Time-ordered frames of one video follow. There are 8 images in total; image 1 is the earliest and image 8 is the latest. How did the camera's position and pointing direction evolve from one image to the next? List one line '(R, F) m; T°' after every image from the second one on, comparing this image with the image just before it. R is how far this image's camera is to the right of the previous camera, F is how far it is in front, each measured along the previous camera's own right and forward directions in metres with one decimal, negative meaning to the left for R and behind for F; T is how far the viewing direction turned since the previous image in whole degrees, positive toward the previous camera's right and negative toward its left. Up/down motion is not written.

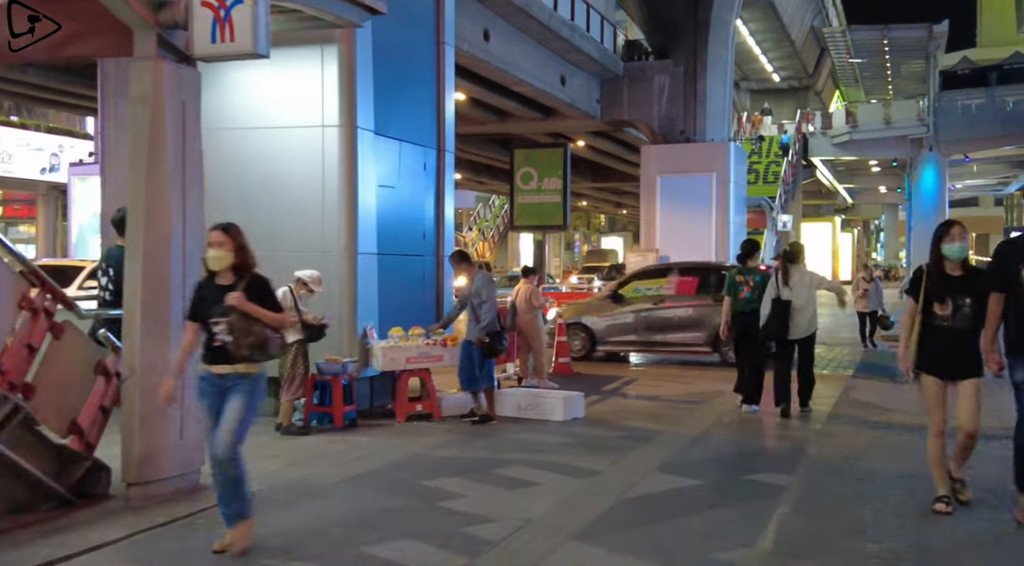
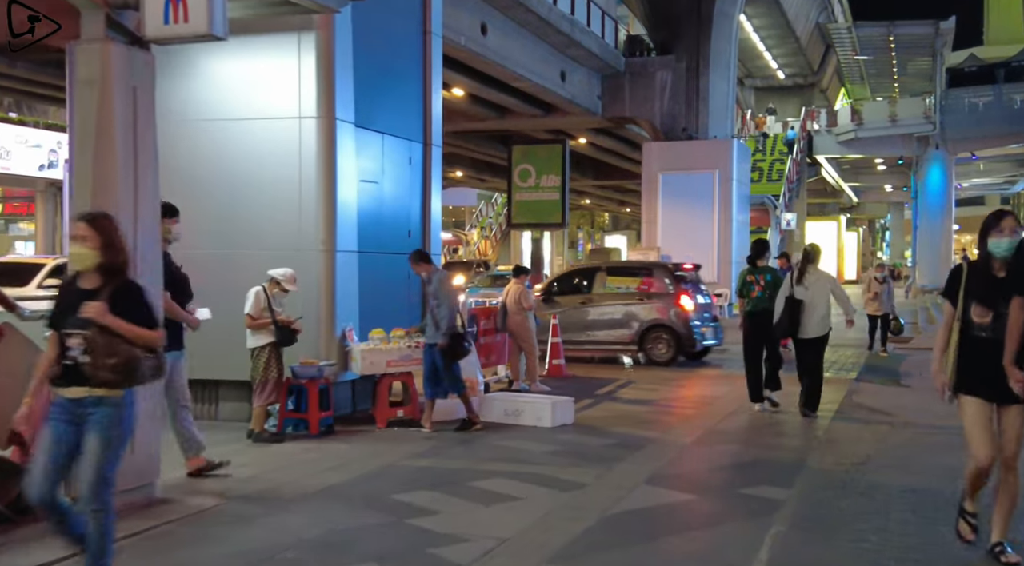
(+0.2, +0.5) m; 0°
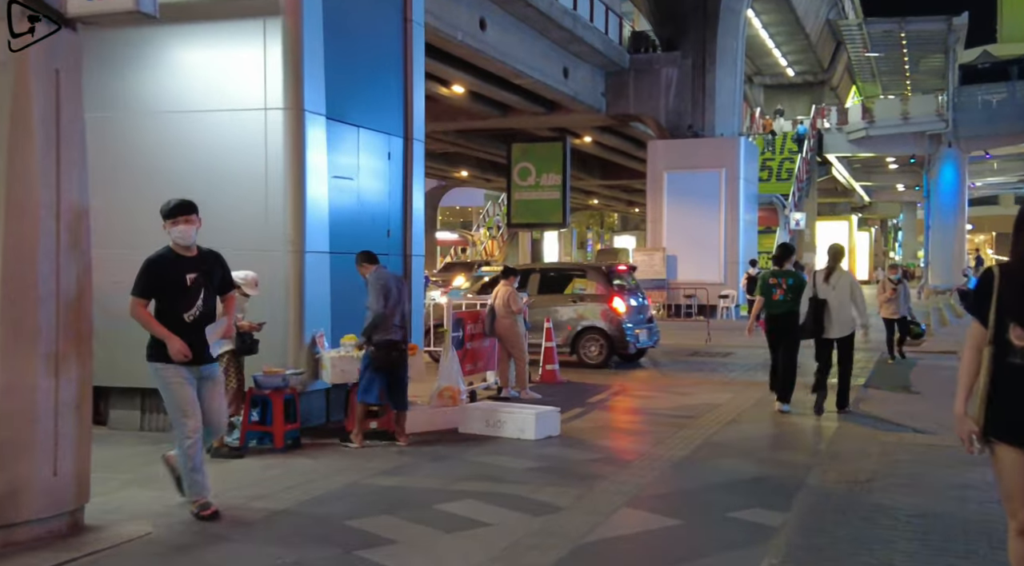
(+0.3, +0.6) m; -1°
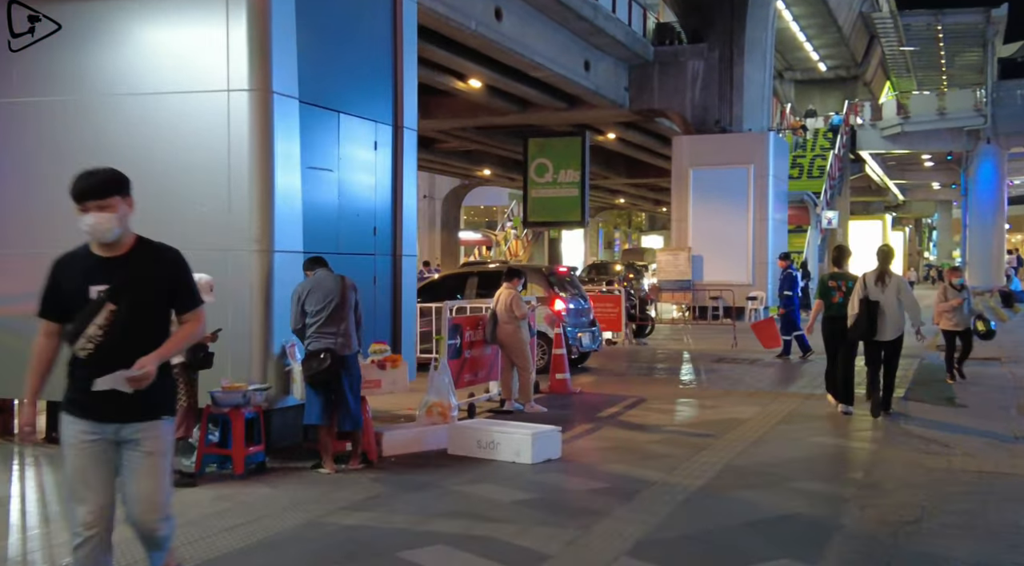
(+0.3, +1.1) m; -2°
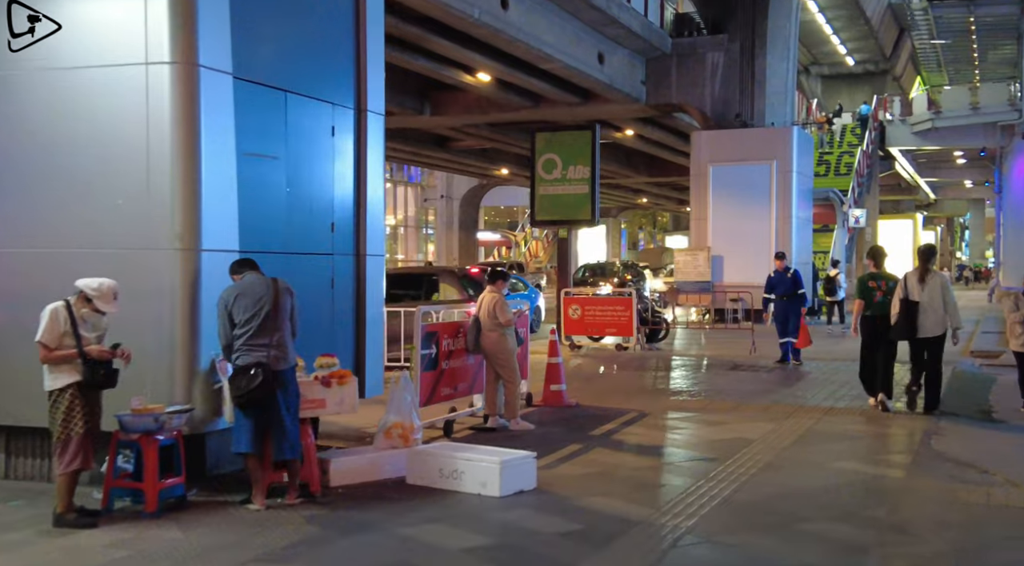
(+0.4, +1.2) m; -1°
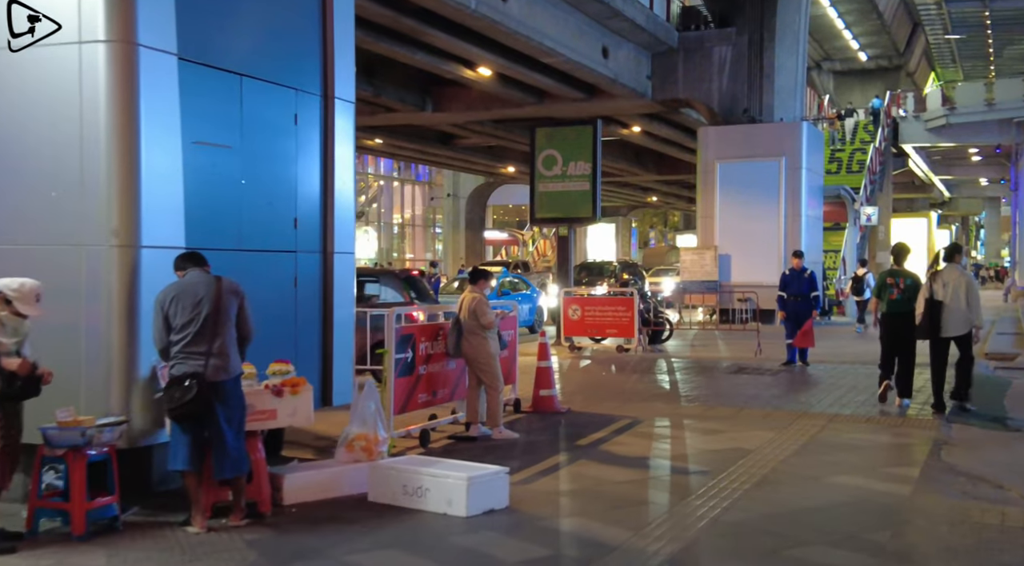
(+0.3, +0.6) m; -1°
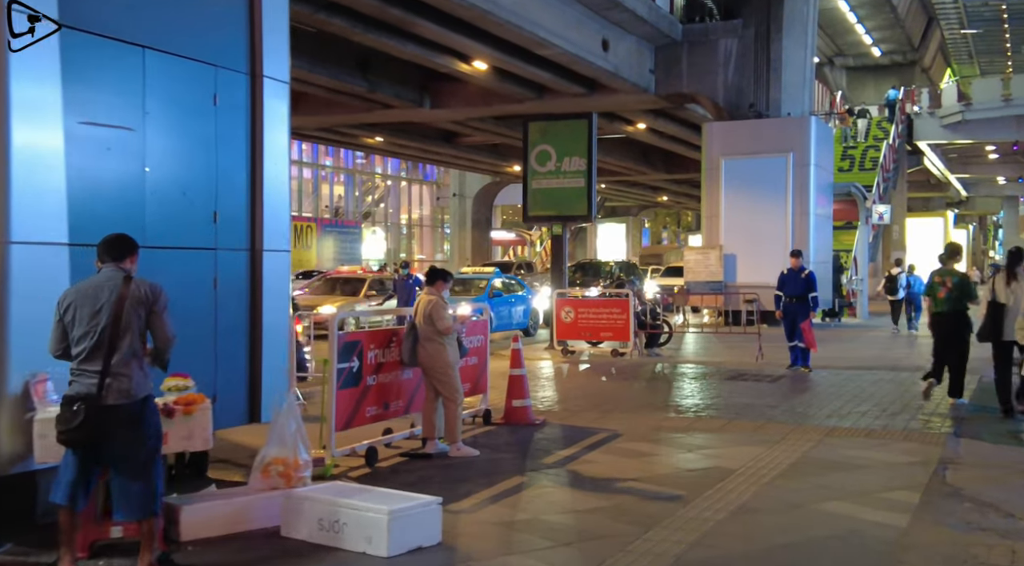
(+0.5, +0.9) m; -1°
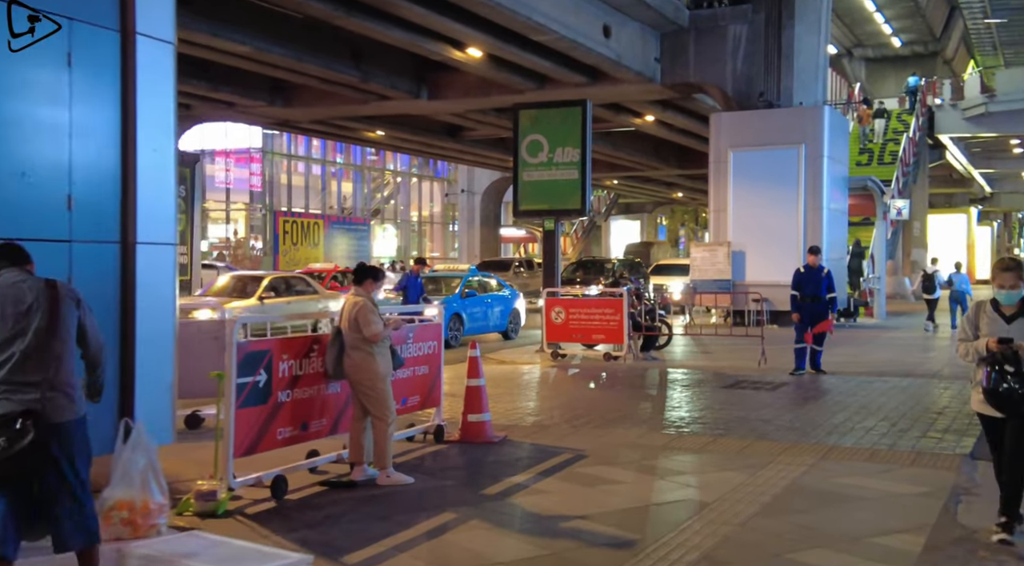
(+0.6, +1.3) m; -1°
